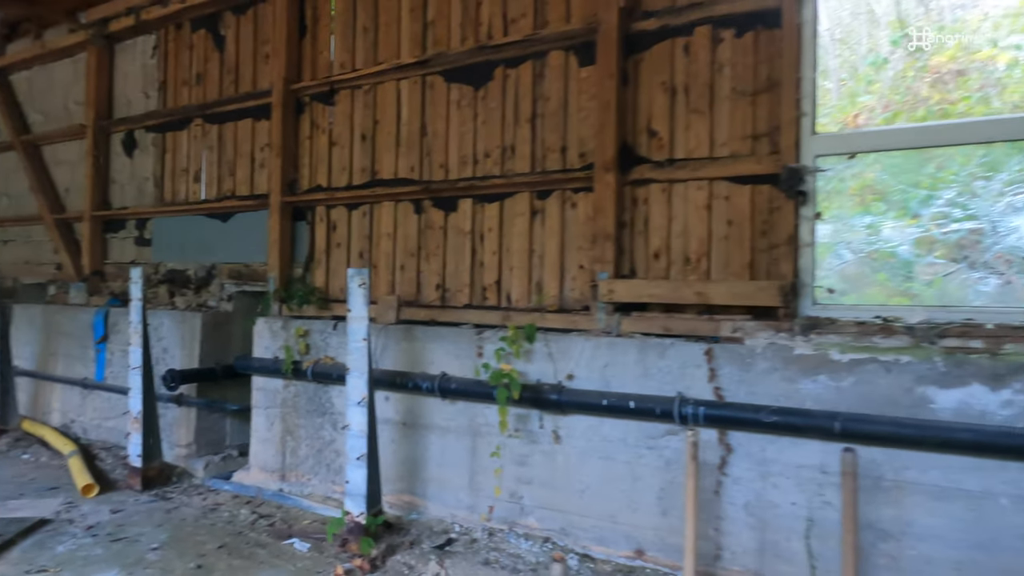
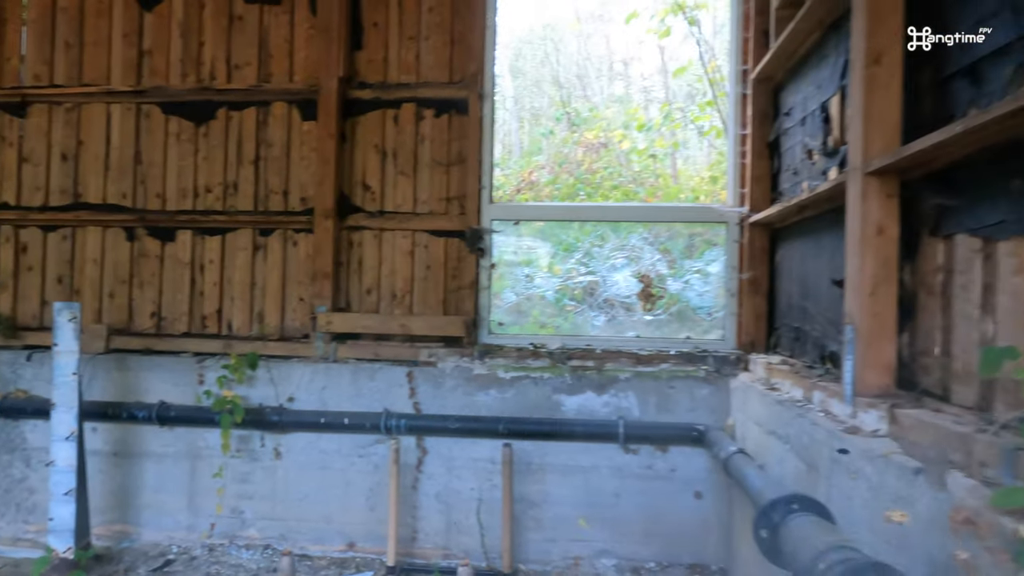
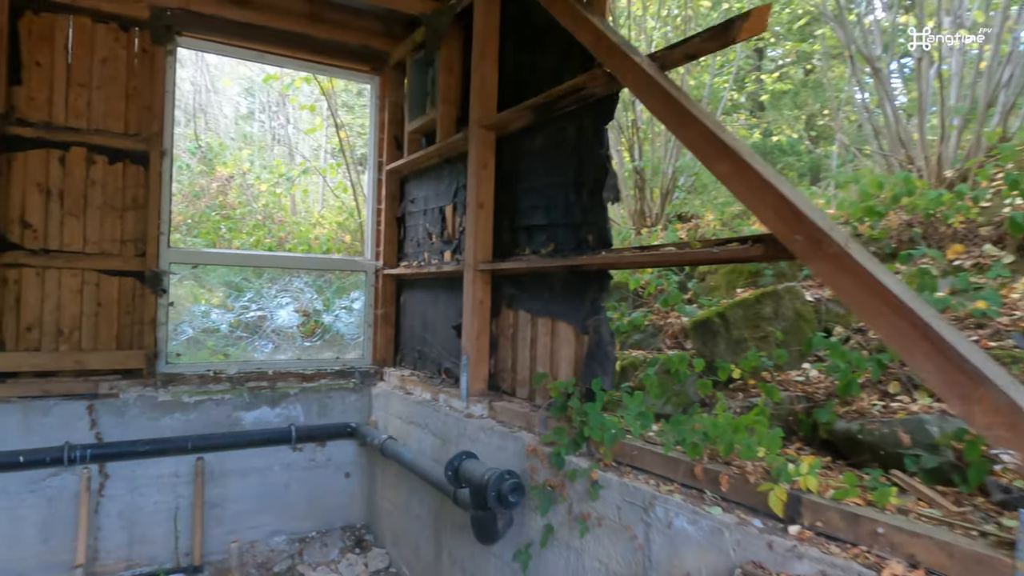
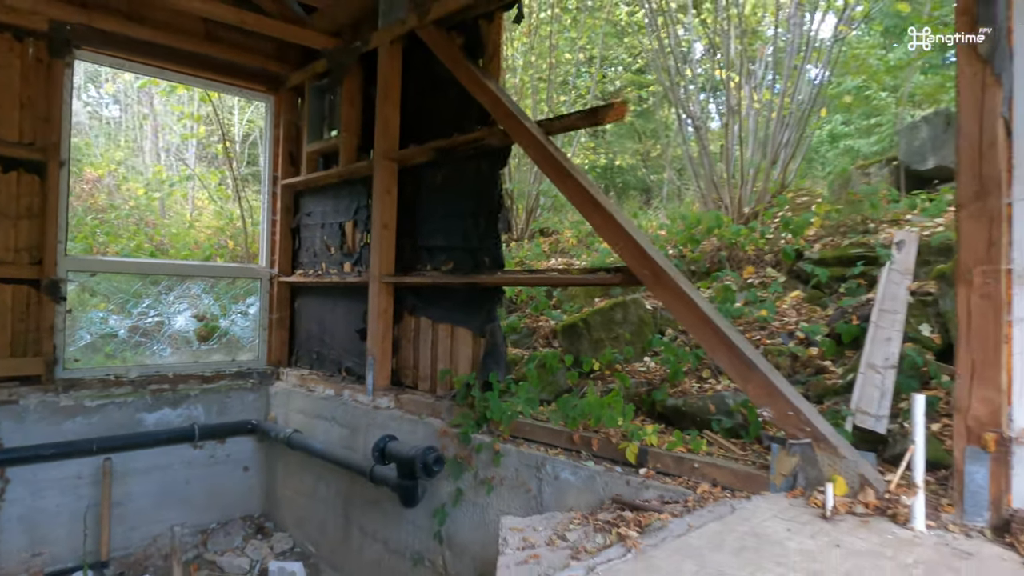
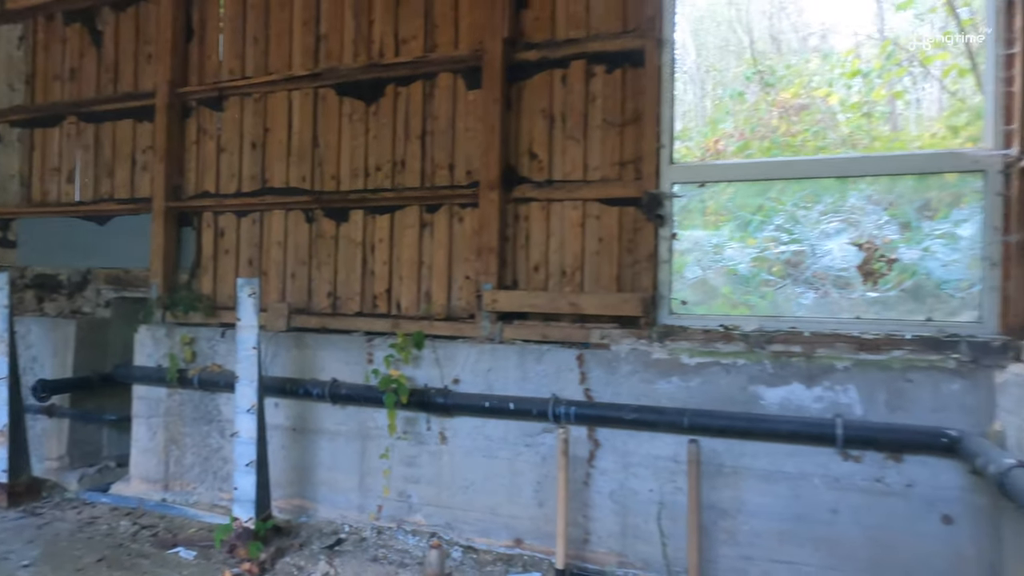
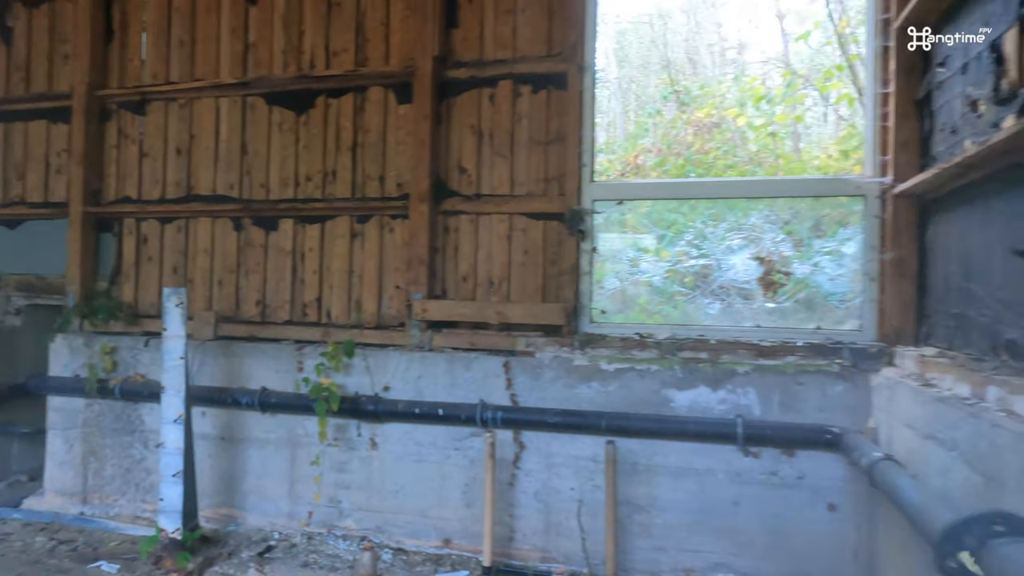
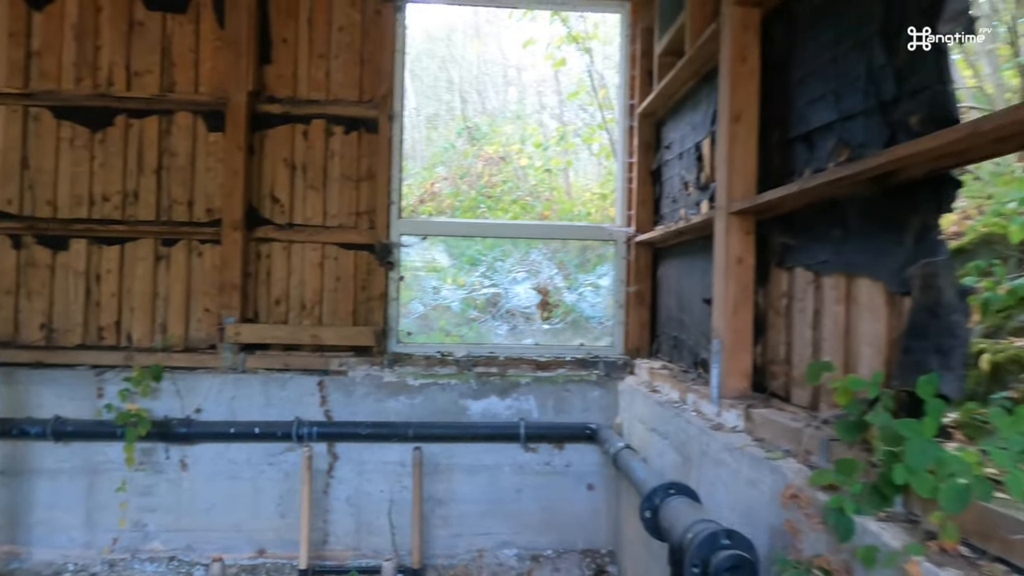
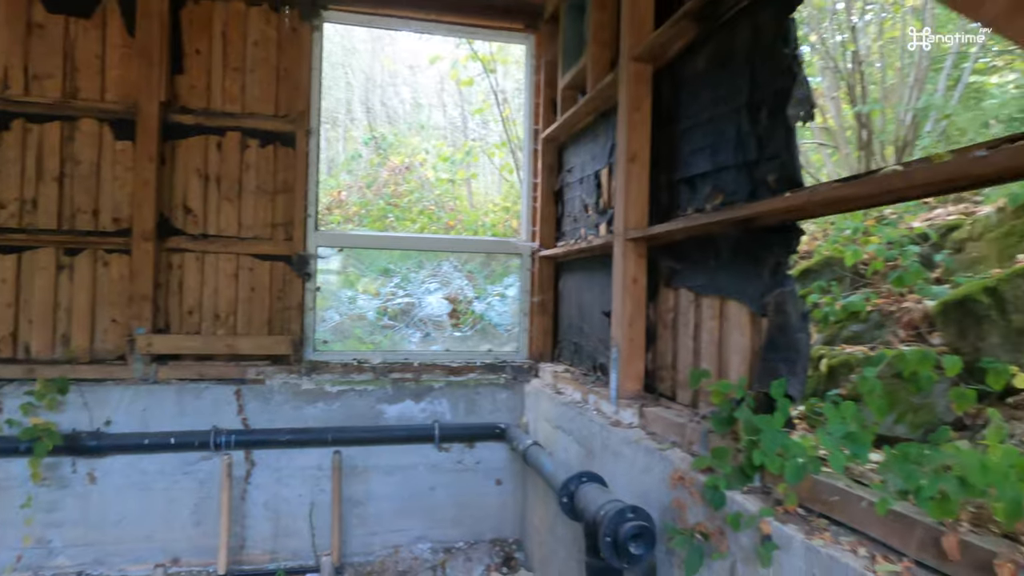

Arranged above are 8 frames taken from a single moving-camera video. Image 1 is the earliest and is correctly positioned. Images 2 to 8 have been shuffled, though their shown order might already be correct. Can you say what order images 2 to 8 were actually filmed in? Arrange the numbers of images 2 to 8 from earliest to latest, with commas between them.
5, 6, 2, 7, 8, 3, 4
